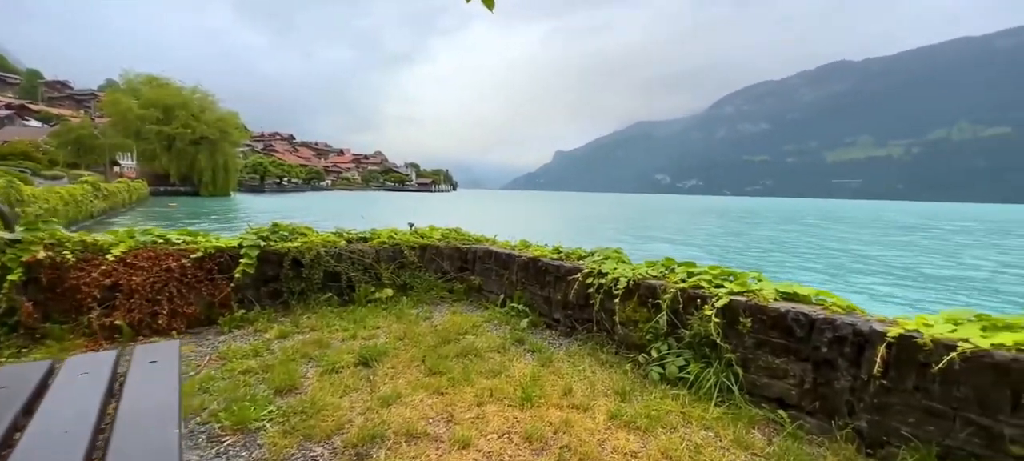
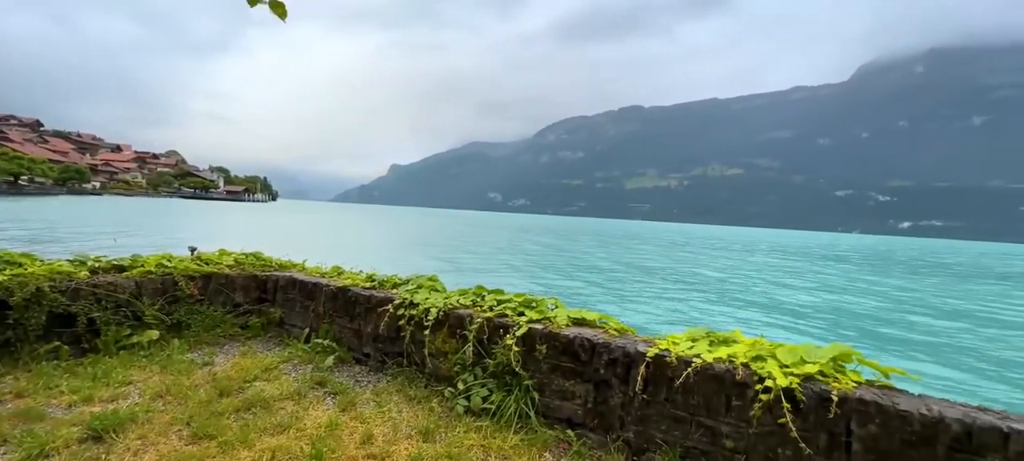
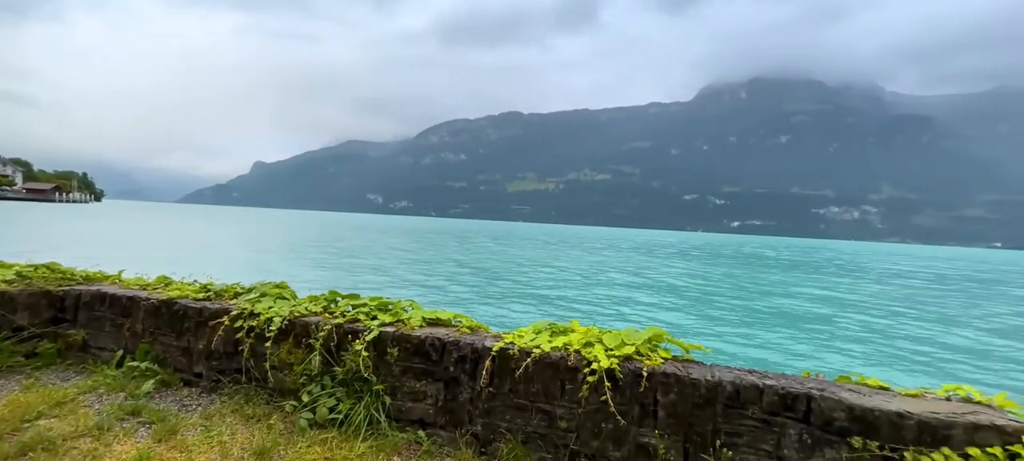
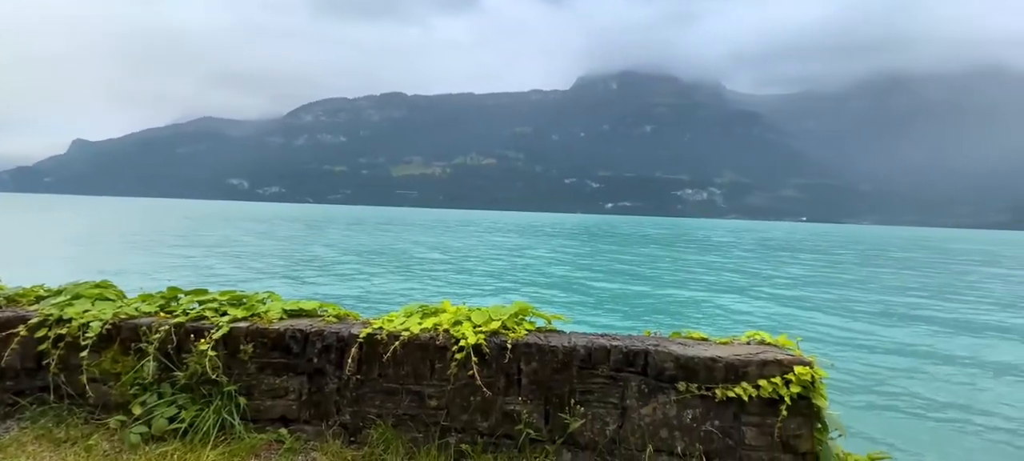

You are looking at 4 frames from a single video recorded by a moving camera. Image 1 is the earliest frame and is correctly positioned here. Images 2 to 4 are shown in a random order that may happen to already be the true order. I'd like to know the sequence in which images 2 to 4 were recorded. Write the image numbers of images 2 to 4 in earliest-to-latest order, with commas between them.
2, 3, 4
